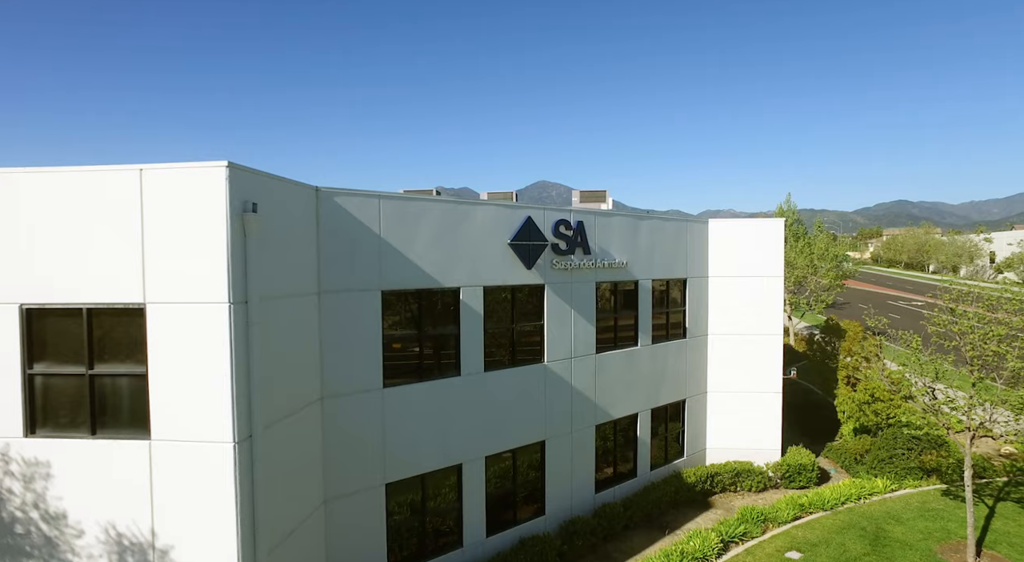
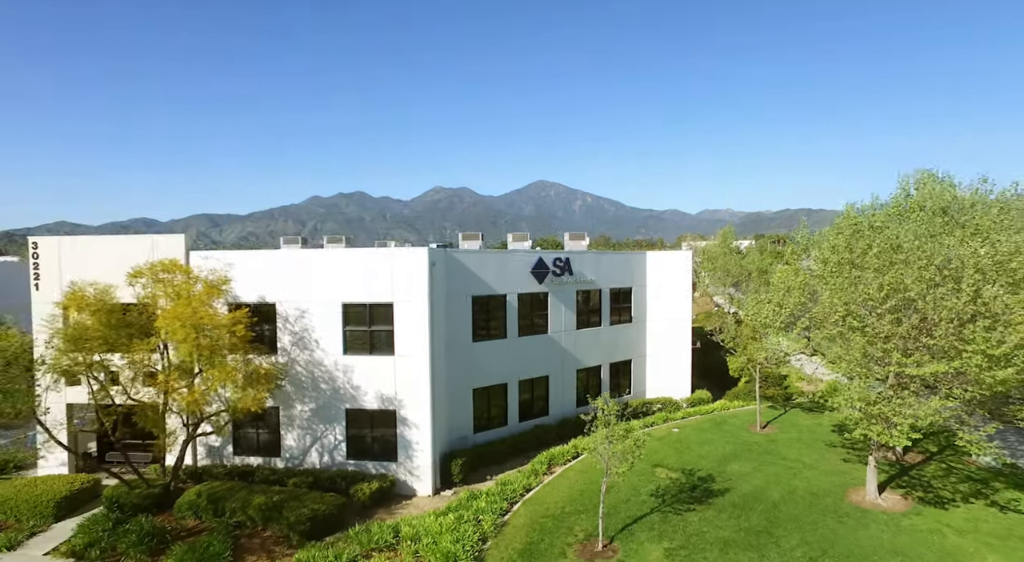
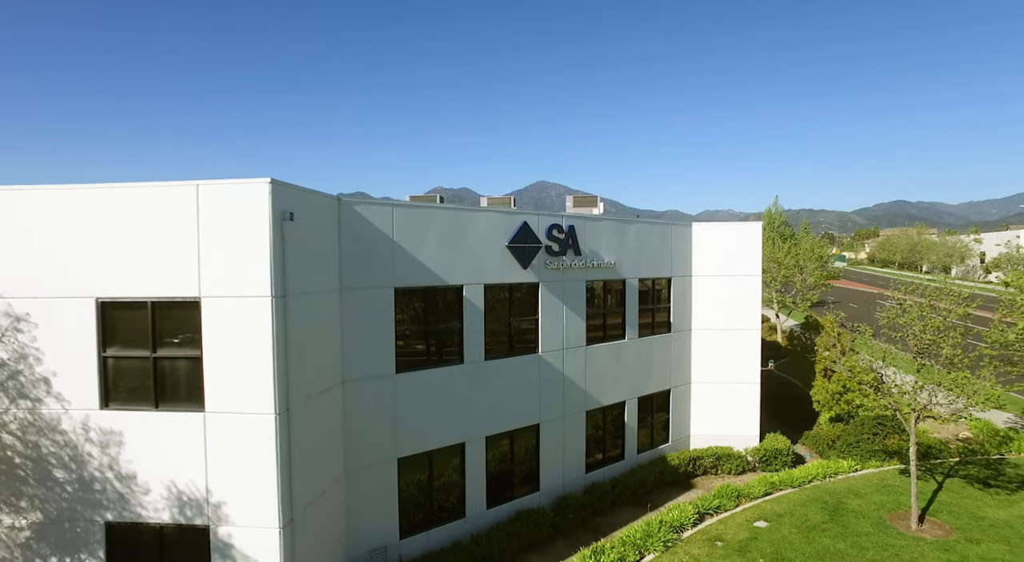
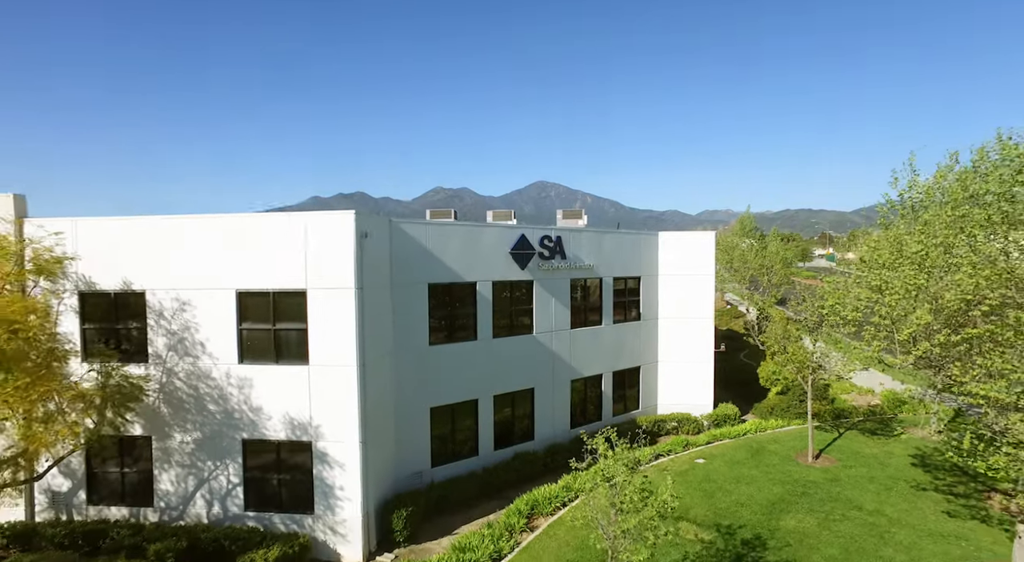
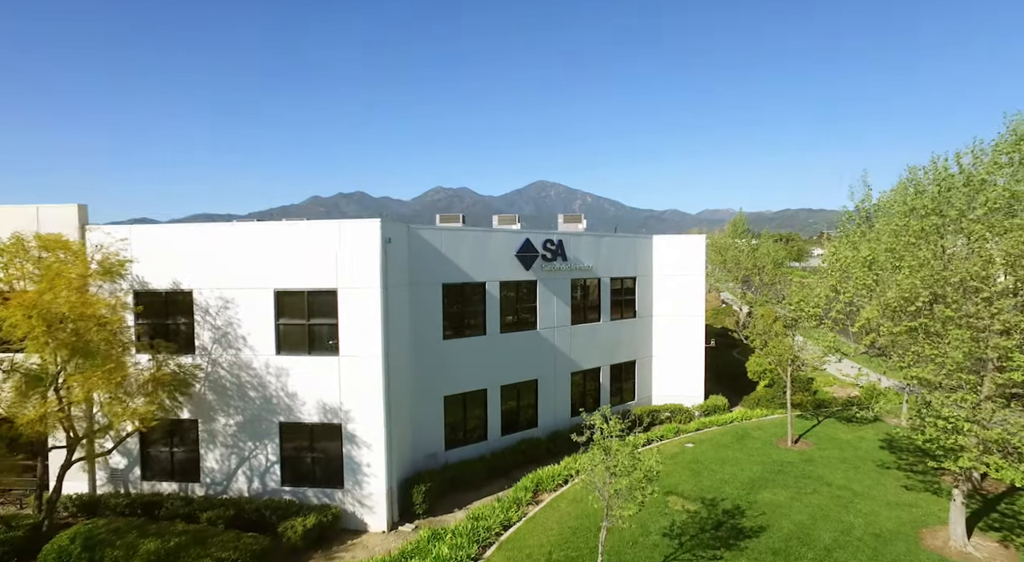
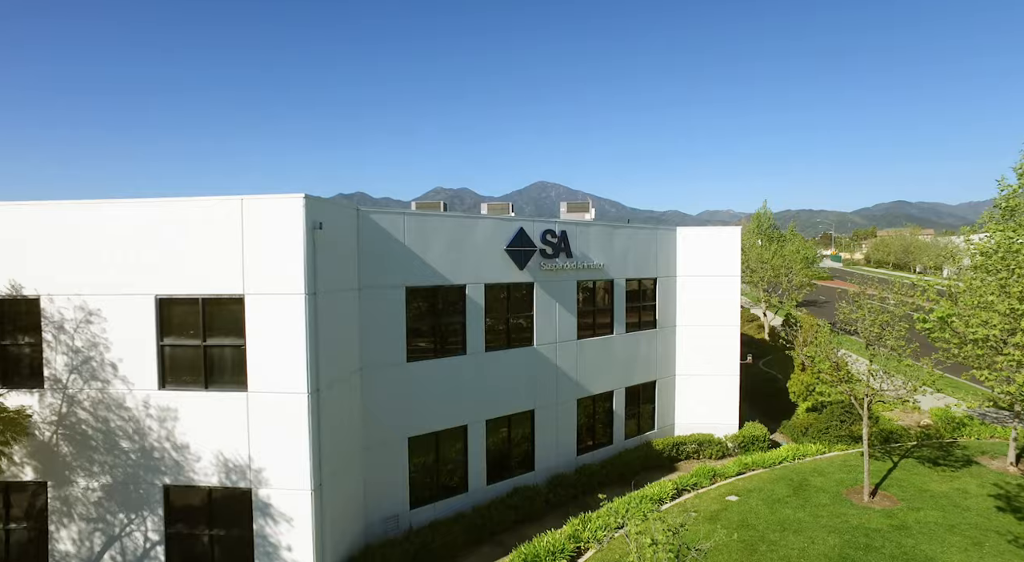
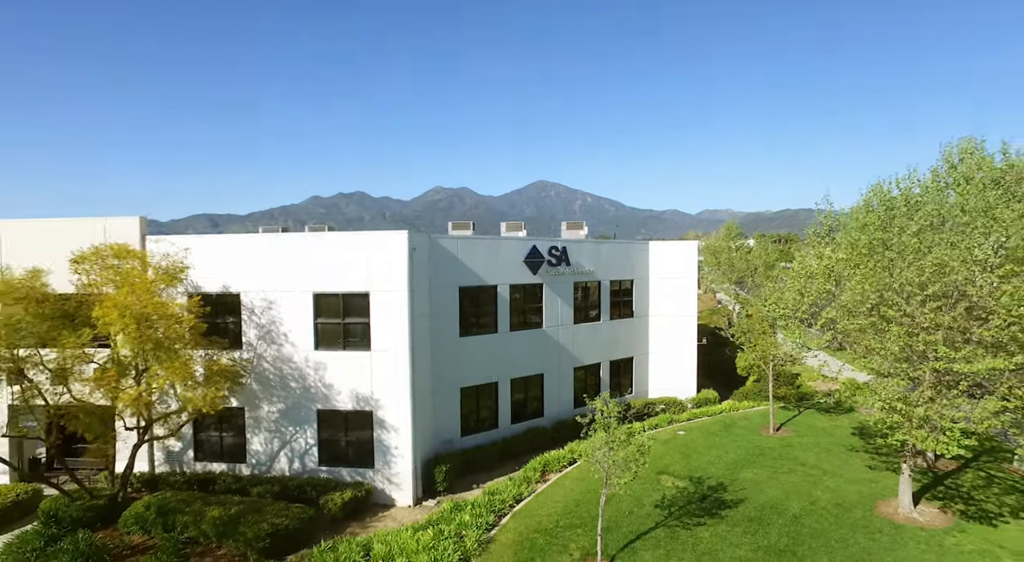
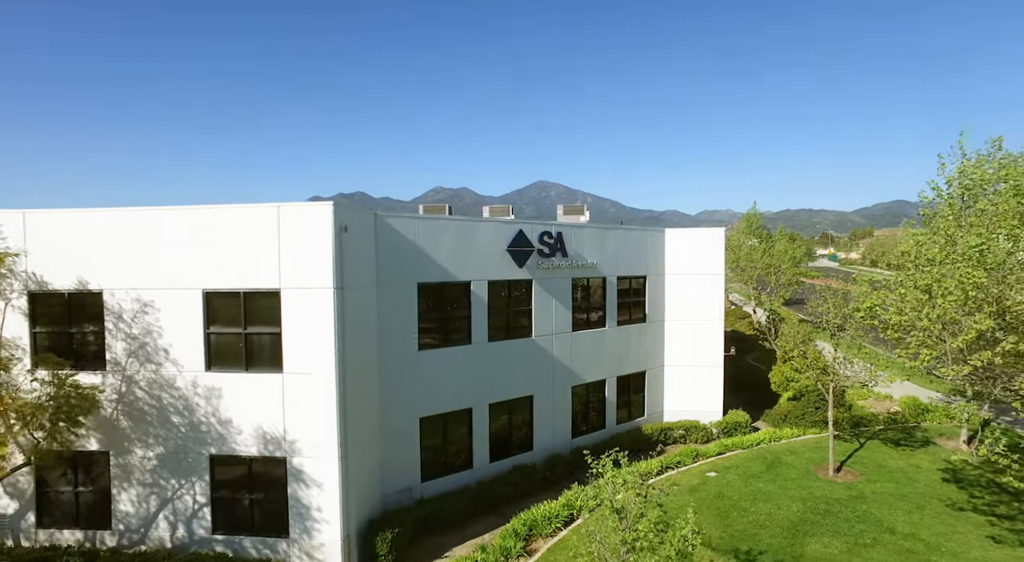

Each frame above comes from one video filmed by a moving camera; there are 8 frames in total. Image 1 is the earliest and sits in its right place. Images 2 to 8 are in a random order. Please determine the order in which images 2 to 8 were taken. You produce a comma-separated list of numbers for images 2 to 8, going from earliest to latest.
3, 6, 8, 4, 5, 7, 2
